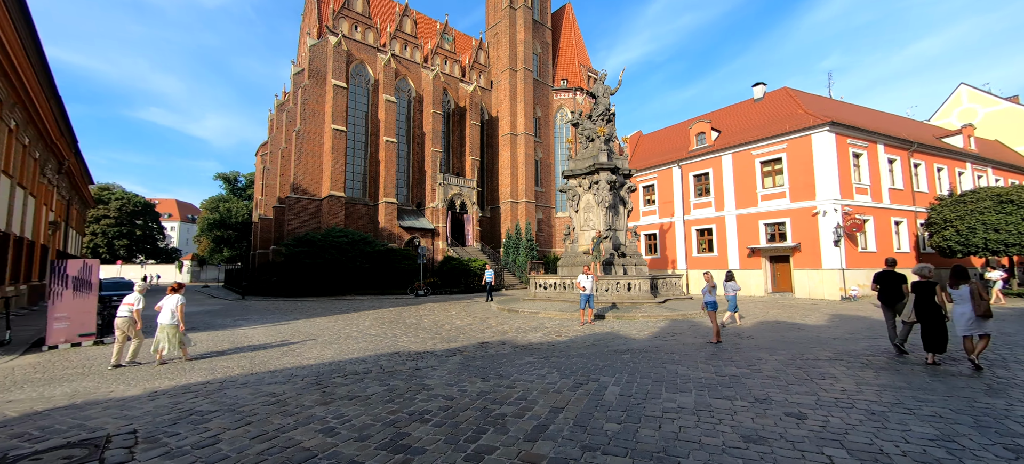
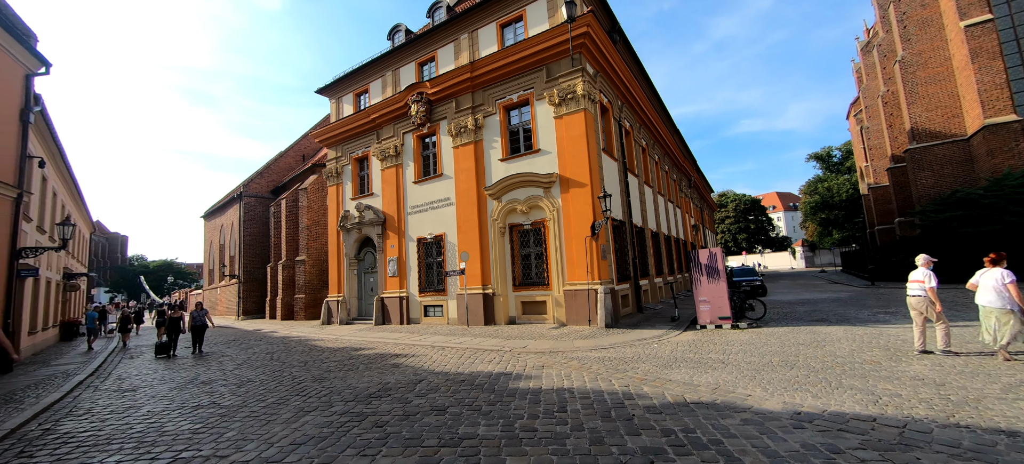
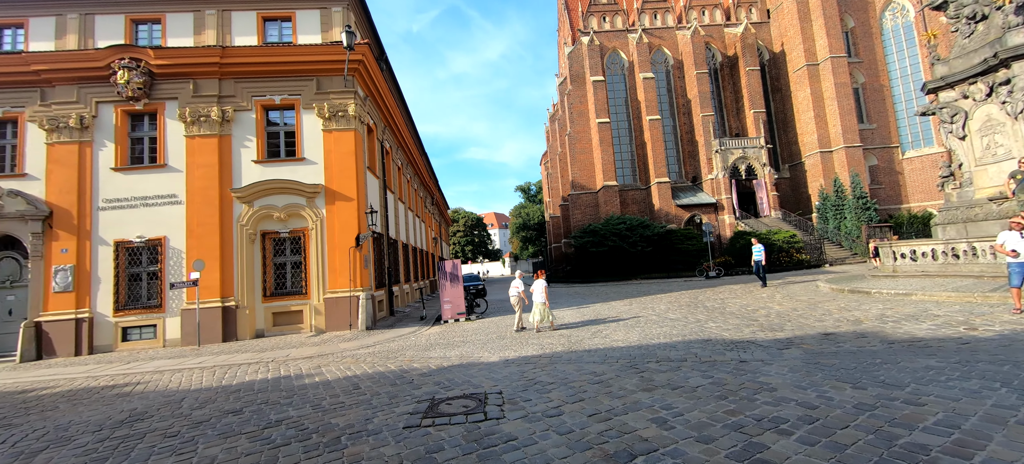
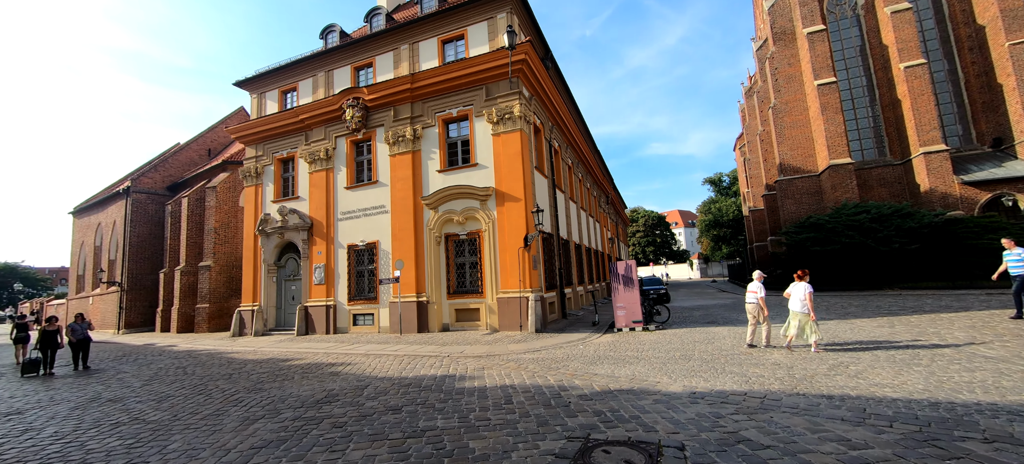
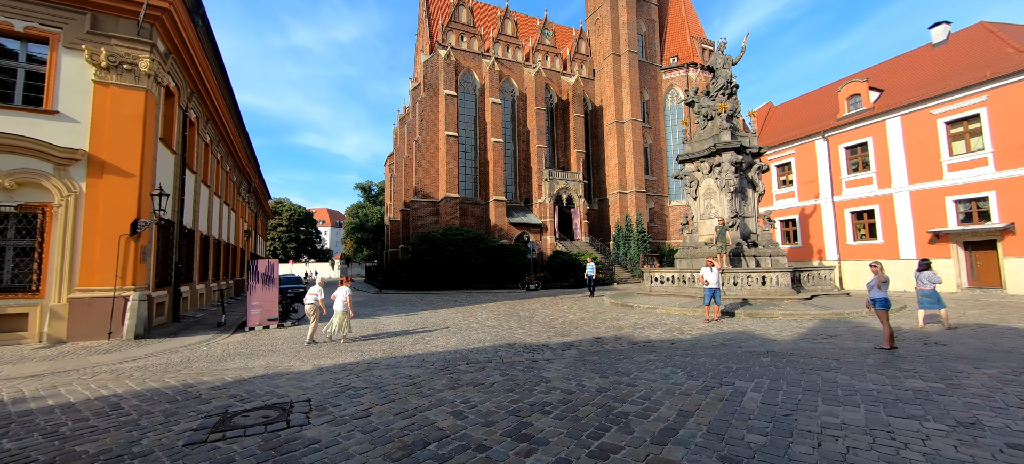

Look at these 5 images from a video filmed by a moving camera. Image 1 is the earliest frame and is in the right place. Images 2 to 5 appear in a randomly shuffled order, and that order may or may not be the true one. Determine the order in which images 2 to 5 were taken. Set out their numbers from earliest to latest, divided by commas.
5, 3, 4, 2
